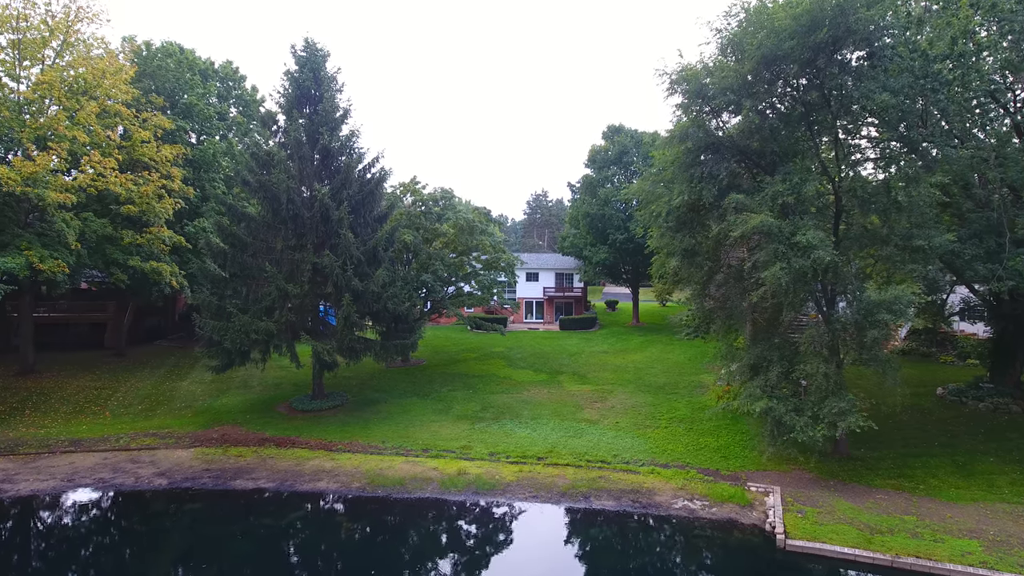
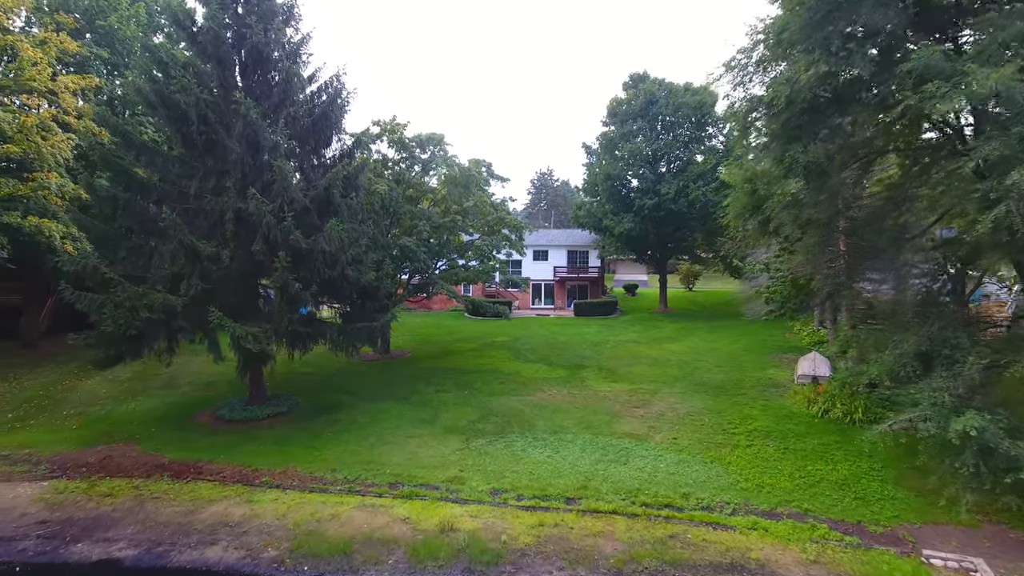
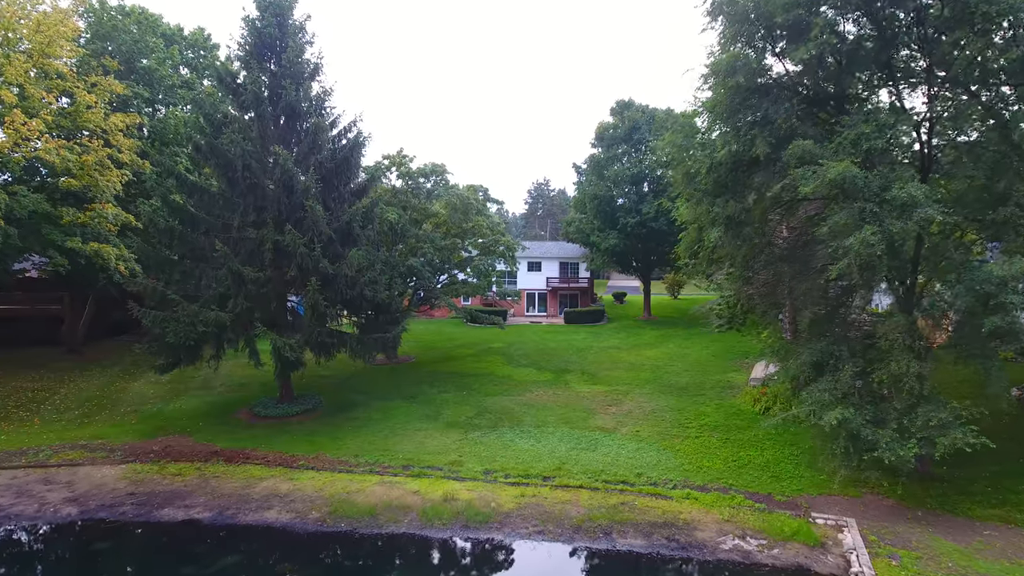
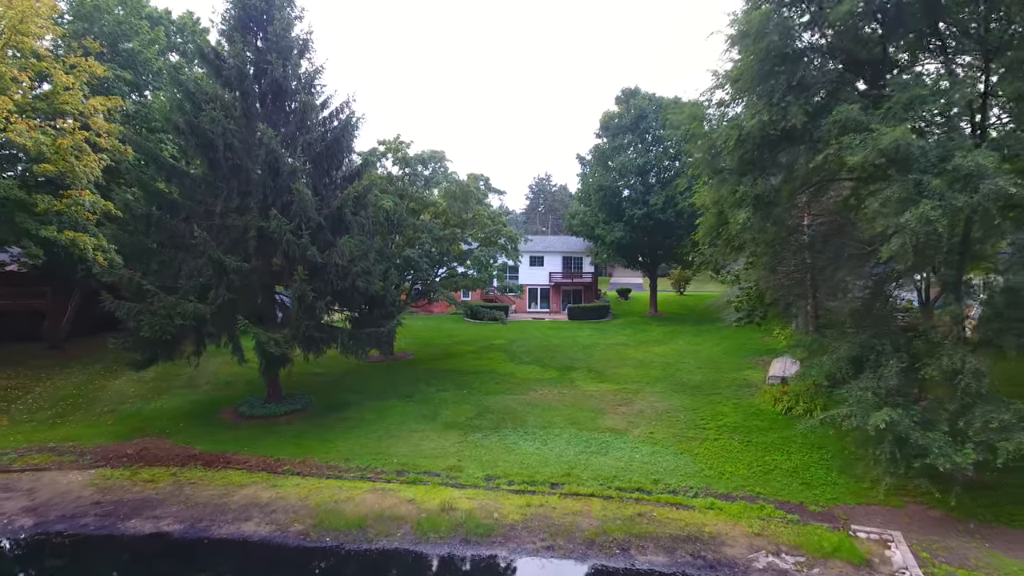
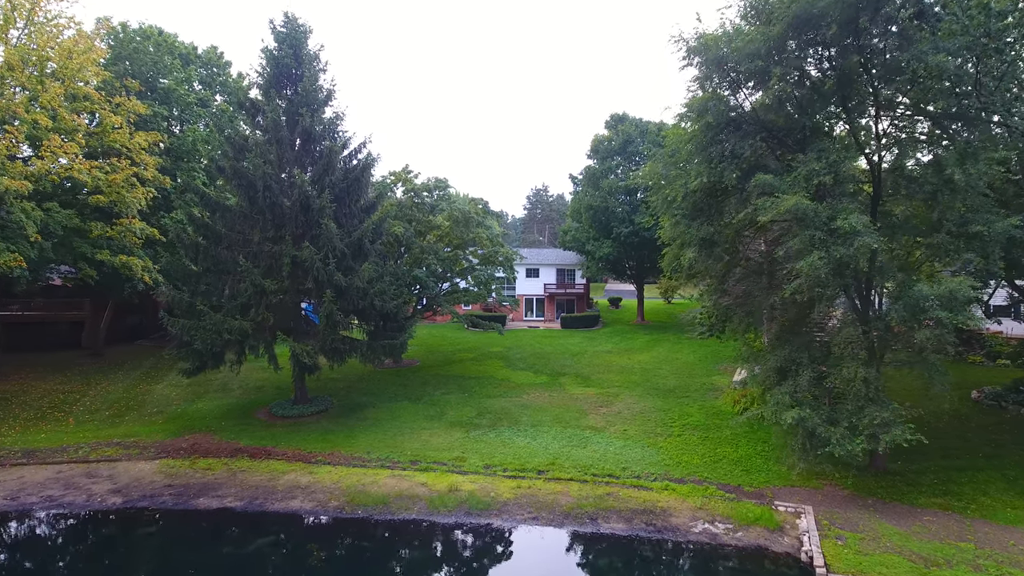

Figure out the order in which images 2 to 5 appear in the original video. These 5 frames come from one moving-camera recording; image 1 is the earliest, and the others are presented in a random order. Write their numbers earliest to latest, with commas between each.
5, 3, 4, 2
